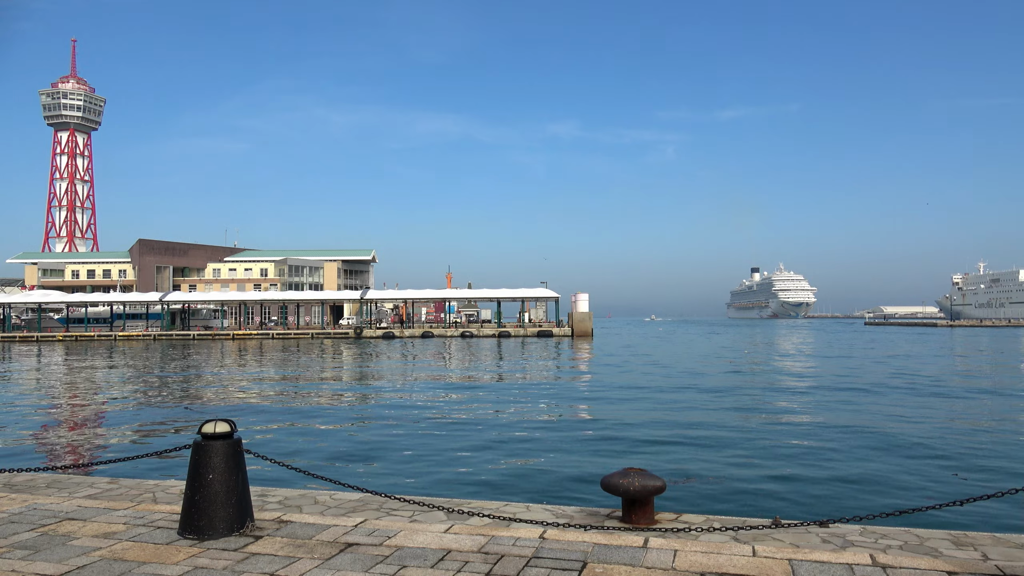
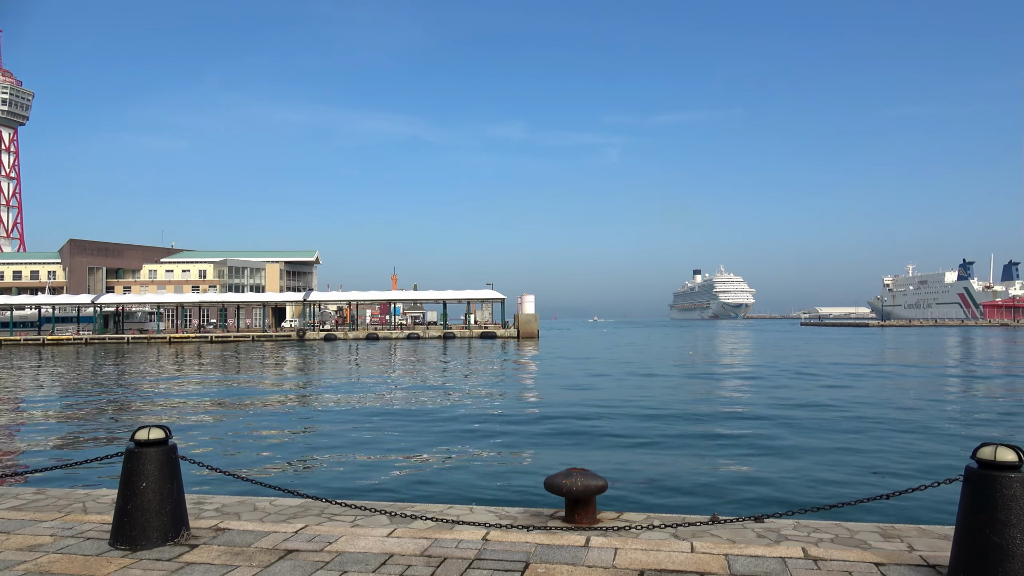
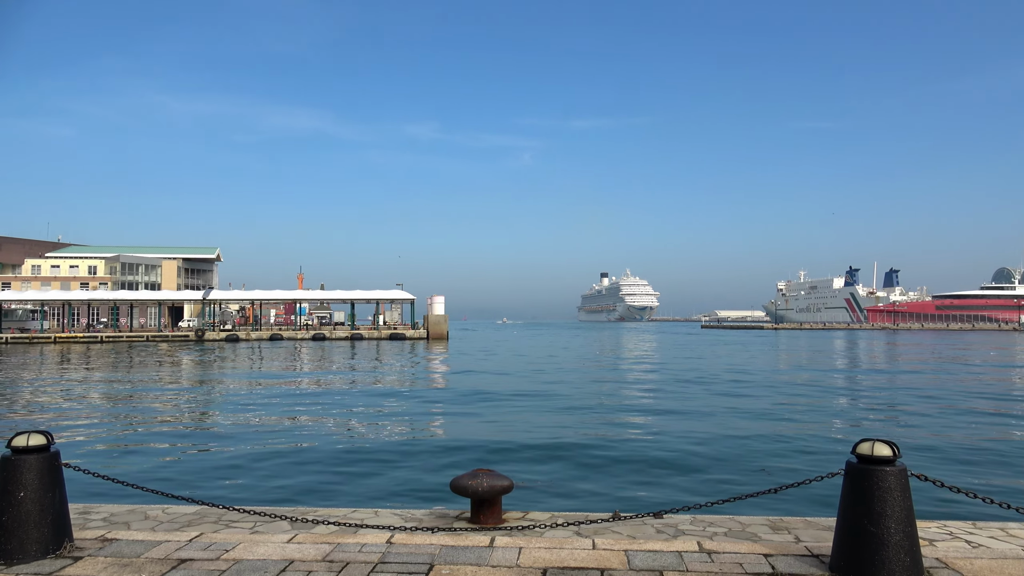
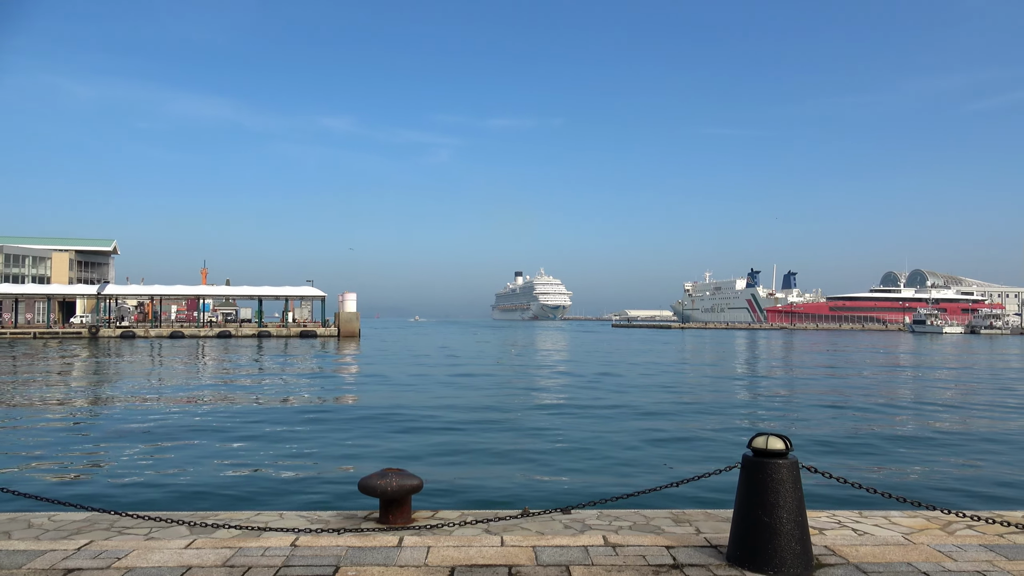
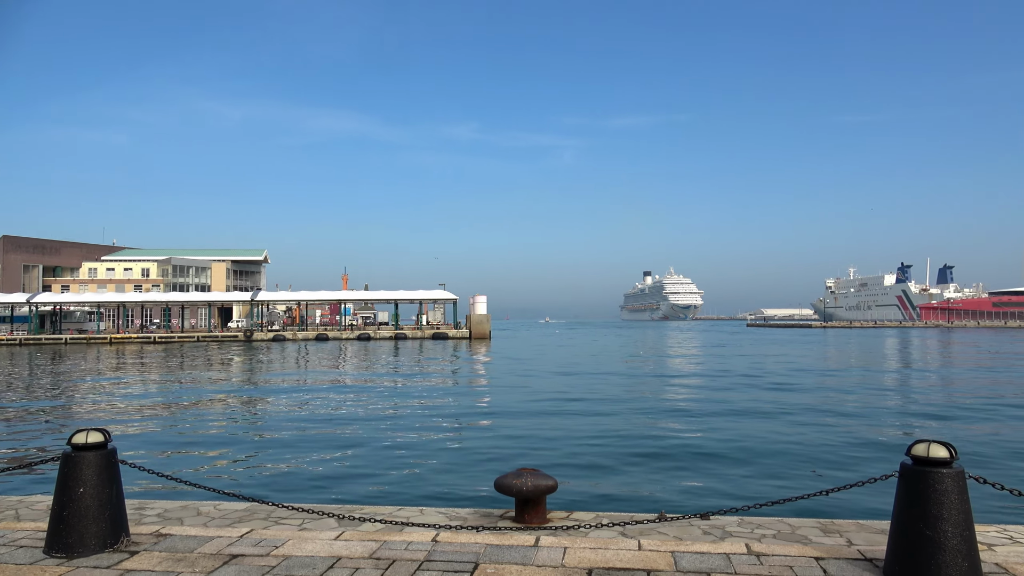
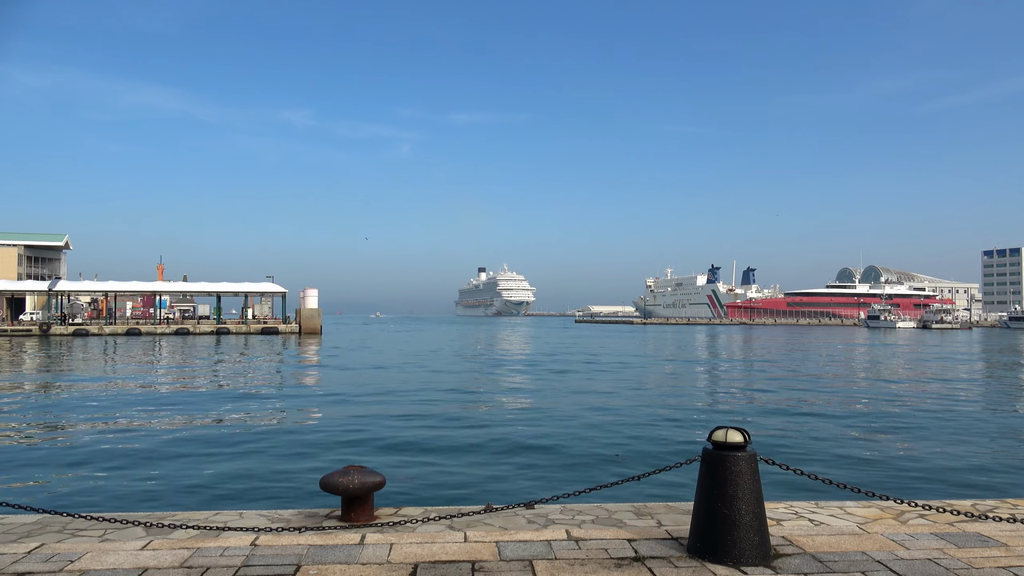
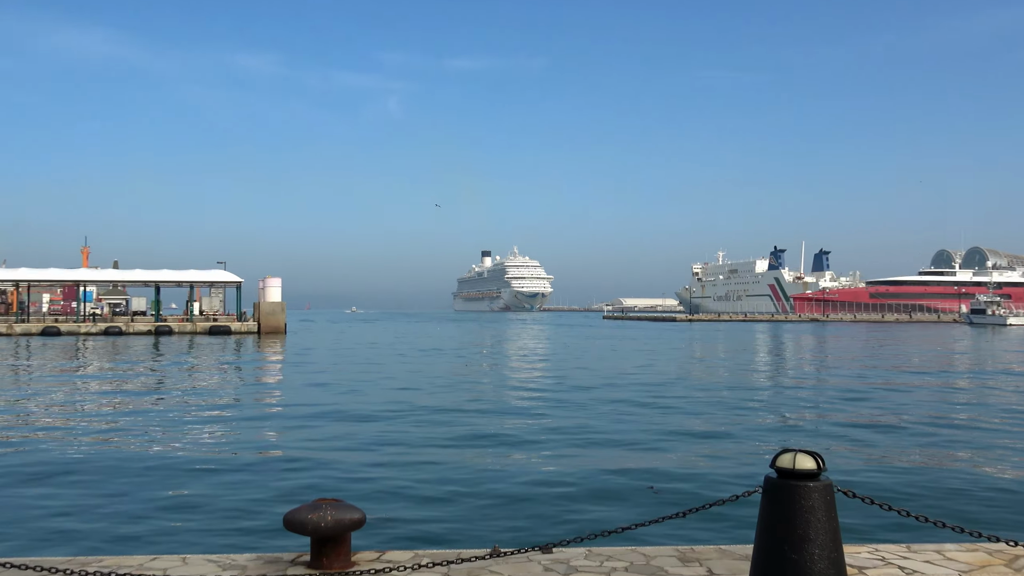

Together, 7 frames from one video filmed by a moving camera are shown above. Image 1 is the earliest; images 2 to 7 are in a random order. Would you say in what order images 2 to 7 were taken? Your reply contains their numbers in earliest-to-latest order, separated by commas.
2, 5, 3, 4, 6, 7
